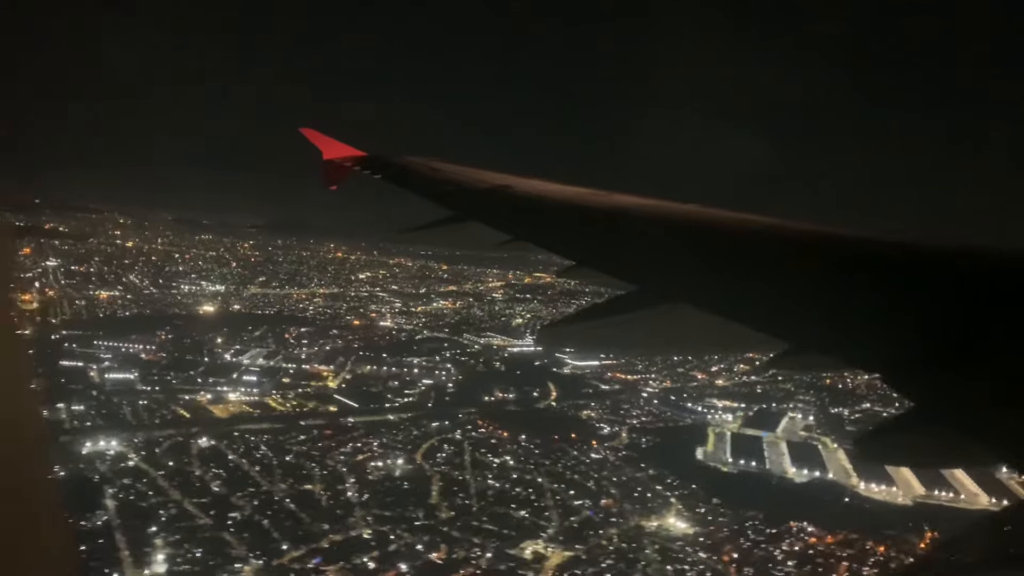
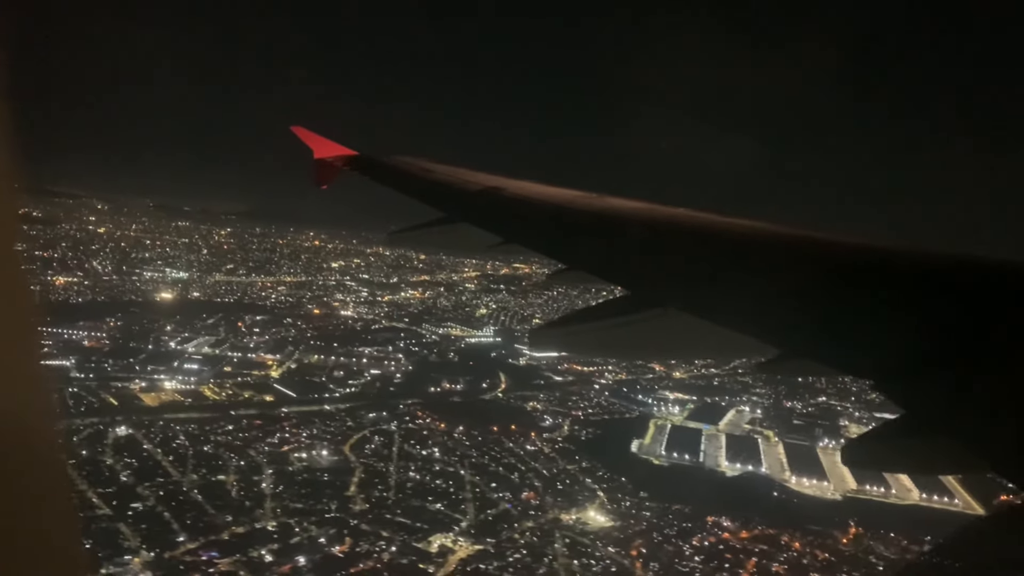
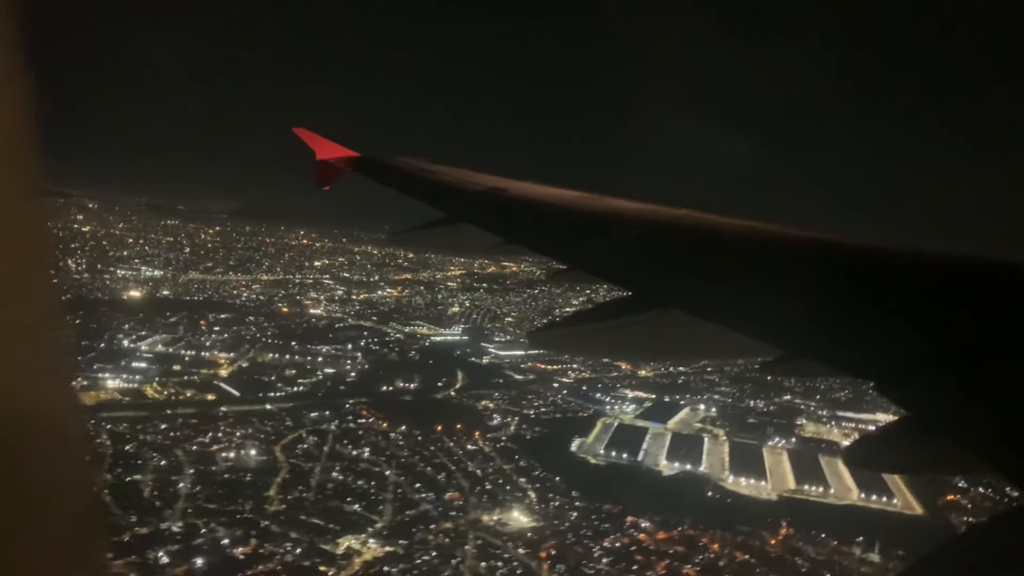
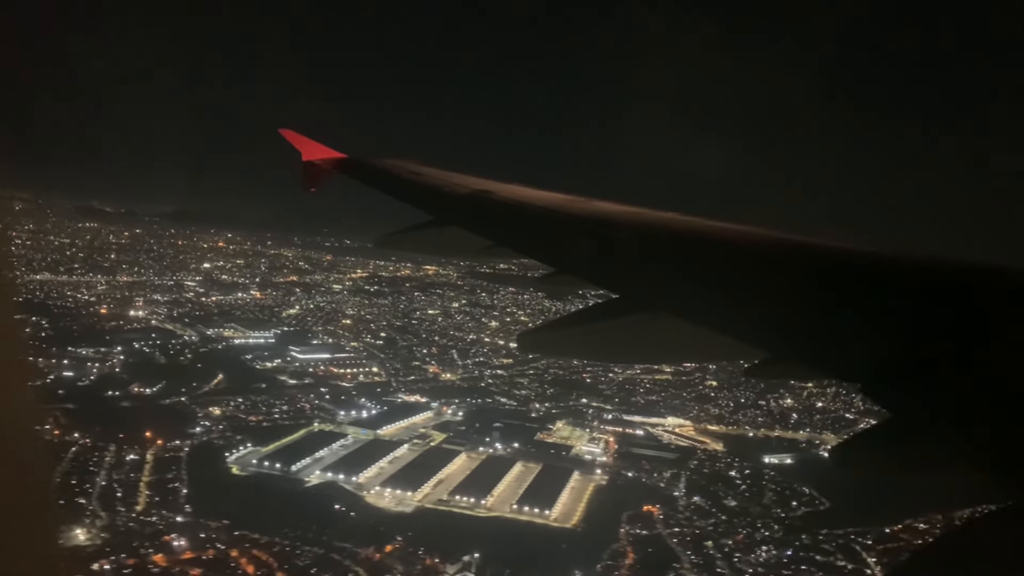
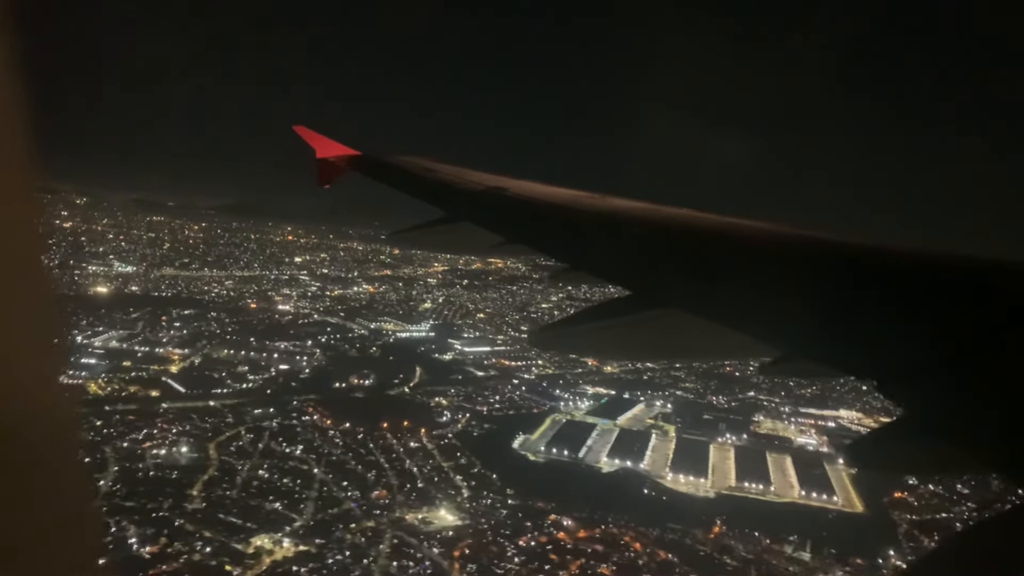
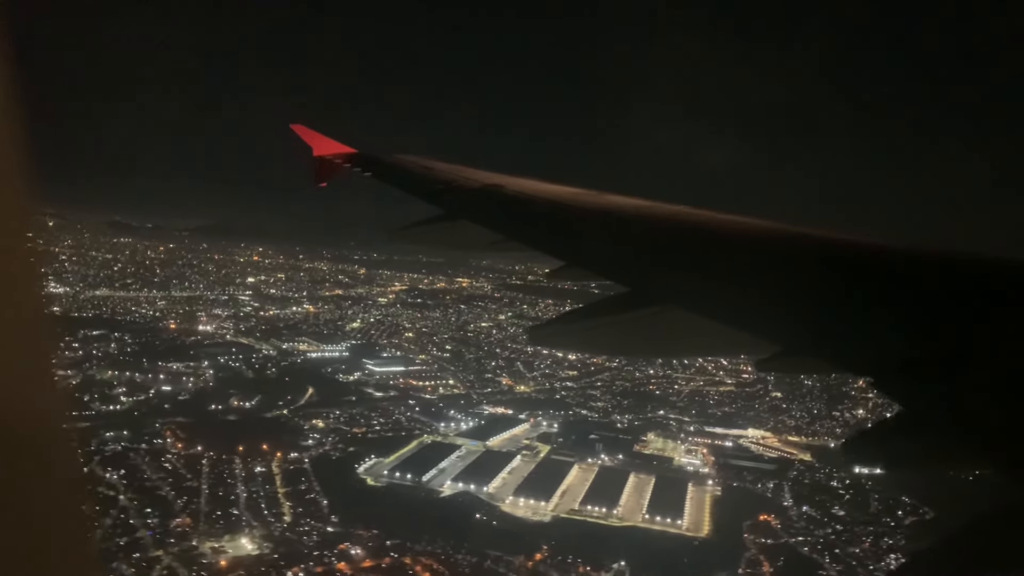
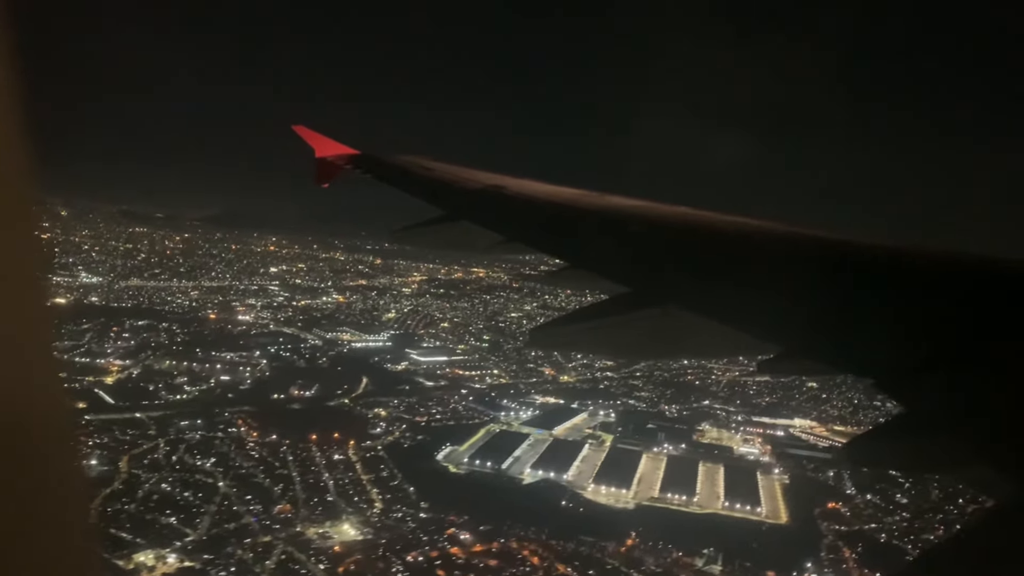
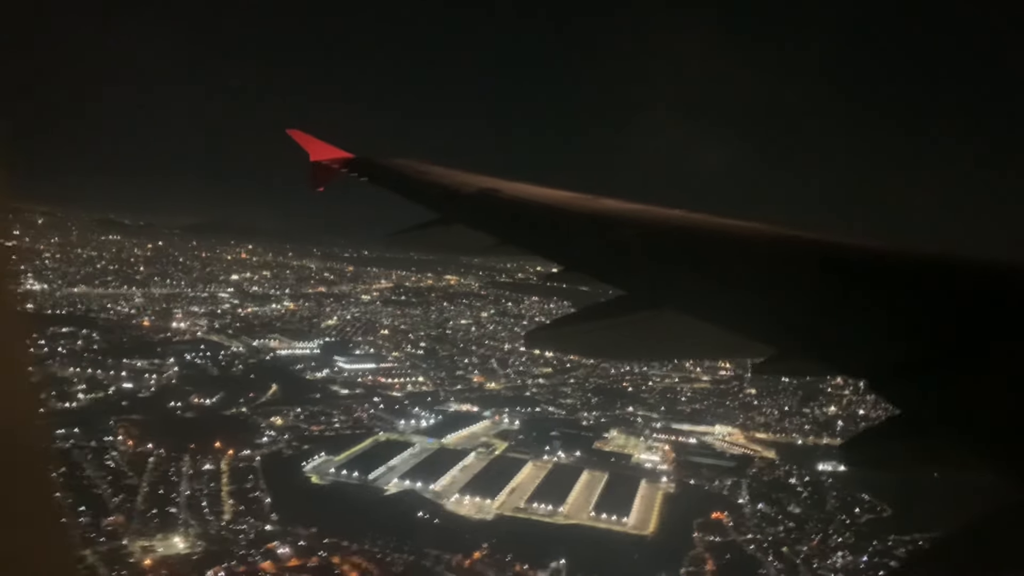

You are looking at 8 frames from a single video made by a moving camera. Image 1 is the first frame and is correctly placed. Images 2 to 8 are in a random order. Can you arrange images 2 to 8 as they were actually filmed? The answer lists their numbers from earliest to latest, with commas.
2, 3, 5, 7, 6, 8, 4
